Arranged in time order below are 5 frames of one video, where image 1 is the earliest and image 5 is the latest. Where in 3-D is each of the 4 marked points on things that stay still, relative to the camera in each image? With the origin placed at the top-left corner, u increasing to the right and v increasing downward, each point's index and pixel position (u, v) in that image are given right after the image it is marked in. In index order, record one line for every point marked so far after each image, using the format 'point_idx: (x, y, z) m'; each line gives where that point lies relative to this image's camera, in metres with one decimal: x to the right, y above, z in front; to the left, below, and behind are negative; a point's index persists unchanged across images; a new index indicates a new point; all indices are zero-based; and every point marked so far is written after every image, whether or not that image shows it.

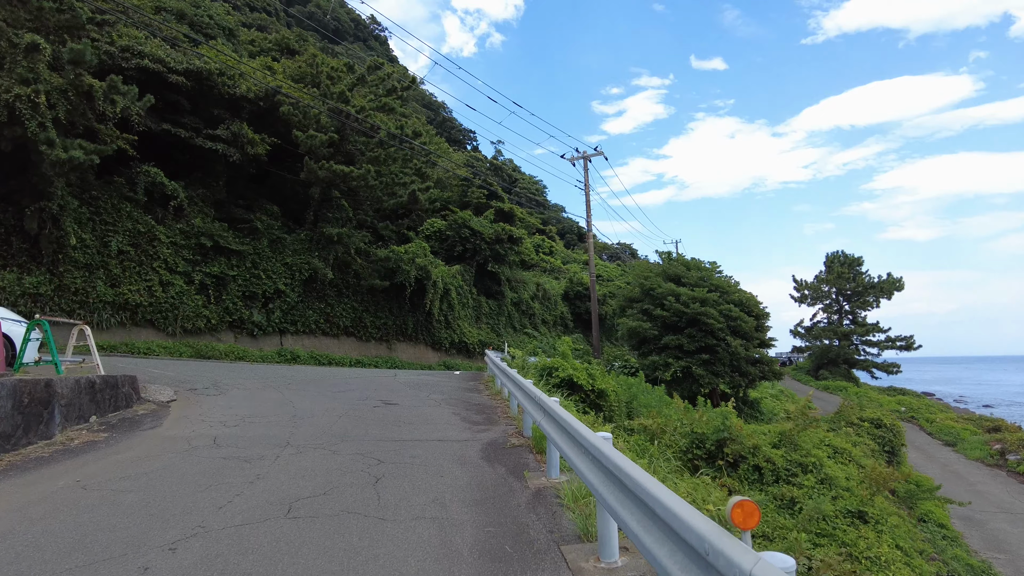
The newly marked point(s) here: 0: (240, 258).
0: (-8.3, +0.9, +19.6) m
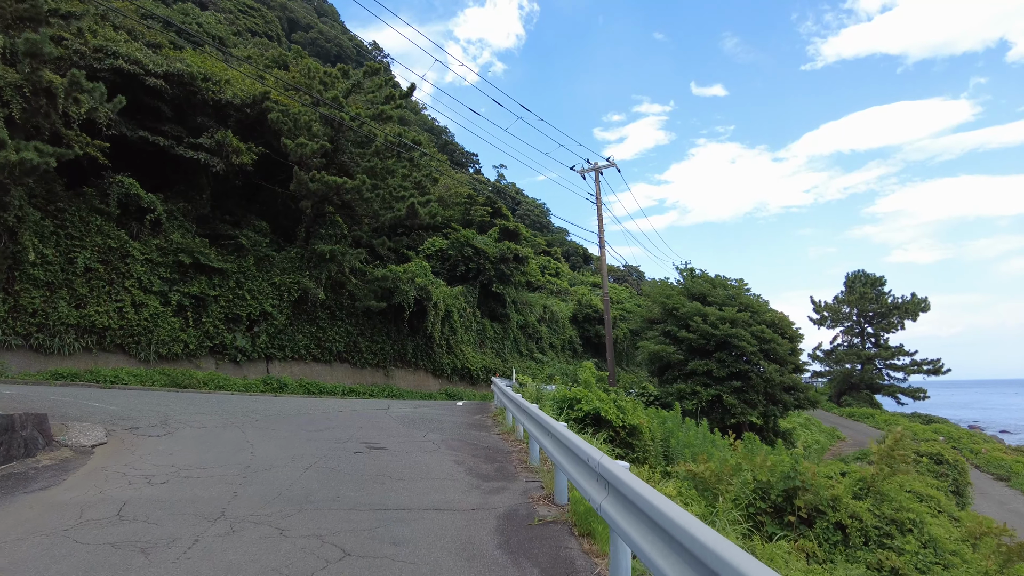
0: (-8.1, +0.3, +17.9) m
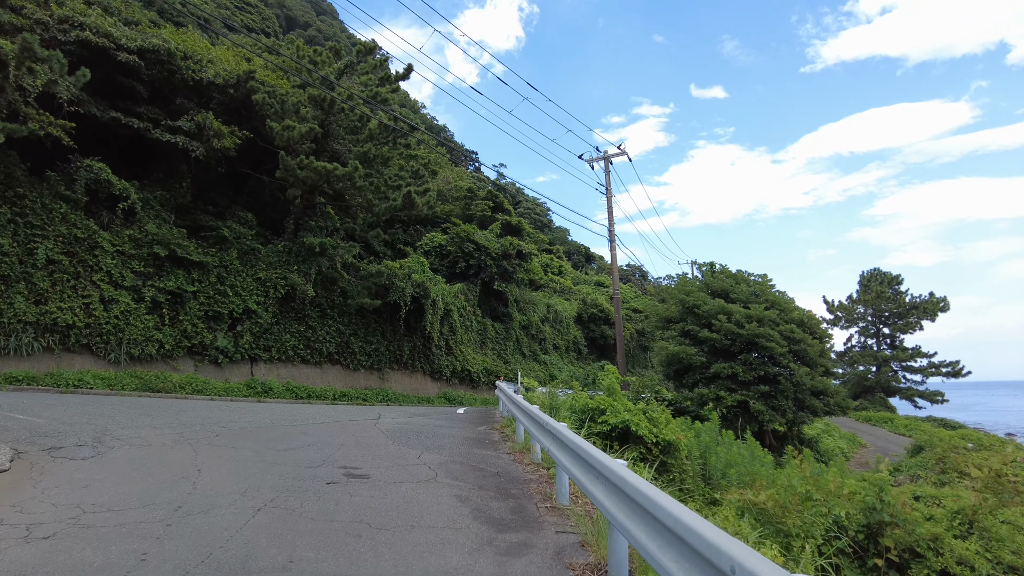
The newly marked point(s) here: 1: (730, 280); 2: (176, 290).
0: (-8.0, +0.4, +16.5) m
1: (+5.5, +0.2, +16.1) m
2: (-8.3, -0.1, +15.8) m
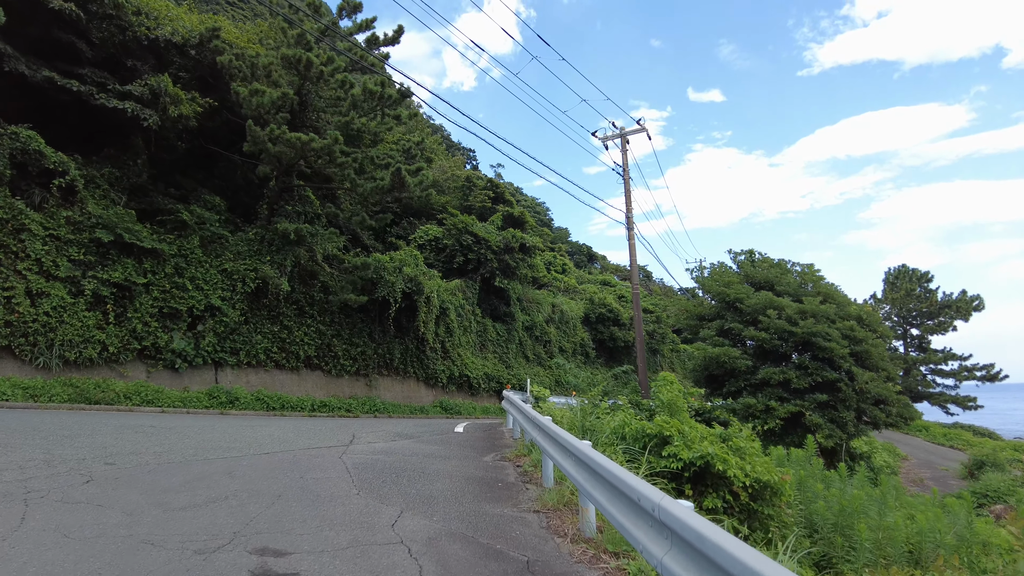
0: (-7.8, +0.6, +14.1) m
1: (+5.6, +0.4, +13.8) m
2: (-8.1, +0.1, +13.4) m
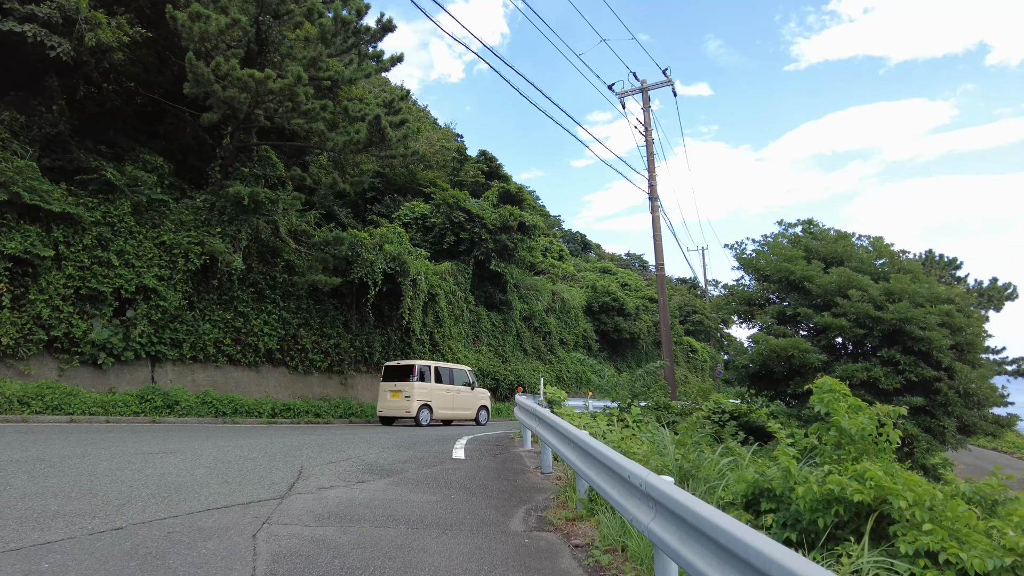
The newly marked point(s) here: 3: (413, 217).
0: (-7.7, +1.0, +11.2) m
1: (+5.8, +0.8, +11.2) m
2: (-8.0, +0.5, +10.5) m
3: (-3.1, +2.3, +19.8) m
